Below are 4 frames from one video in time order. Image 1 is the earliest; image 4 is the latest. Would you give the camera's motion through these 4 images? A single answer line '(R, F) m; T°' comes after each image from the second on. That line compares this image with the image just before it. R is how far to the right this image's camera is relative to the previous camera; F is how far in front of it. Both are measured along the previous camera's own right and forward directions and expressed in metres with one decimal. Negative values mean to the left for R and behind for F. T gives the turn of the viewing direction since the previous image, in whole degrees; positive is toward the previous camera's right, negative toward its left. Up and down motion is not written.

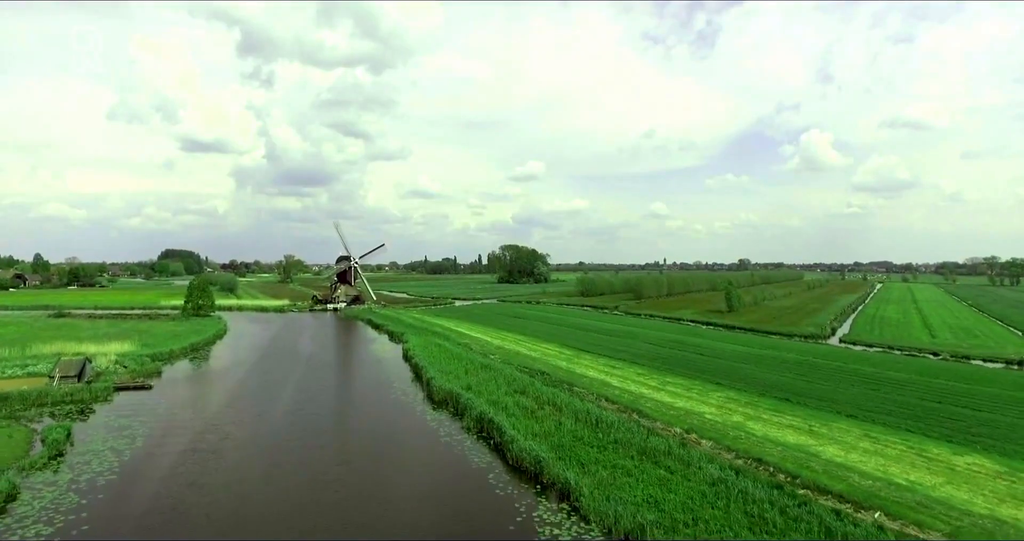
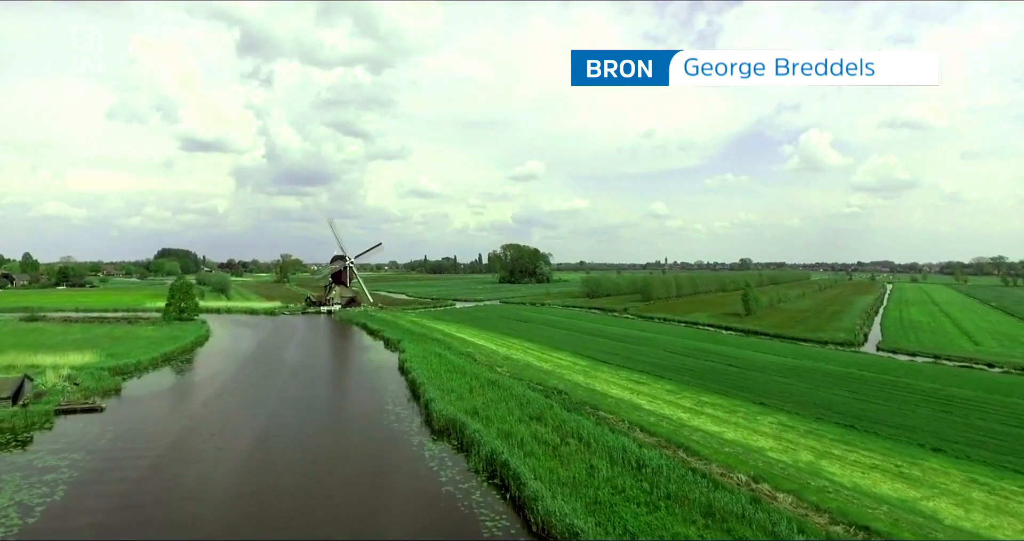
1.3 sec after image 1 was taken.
(-0.5, +3.3) m; 0°
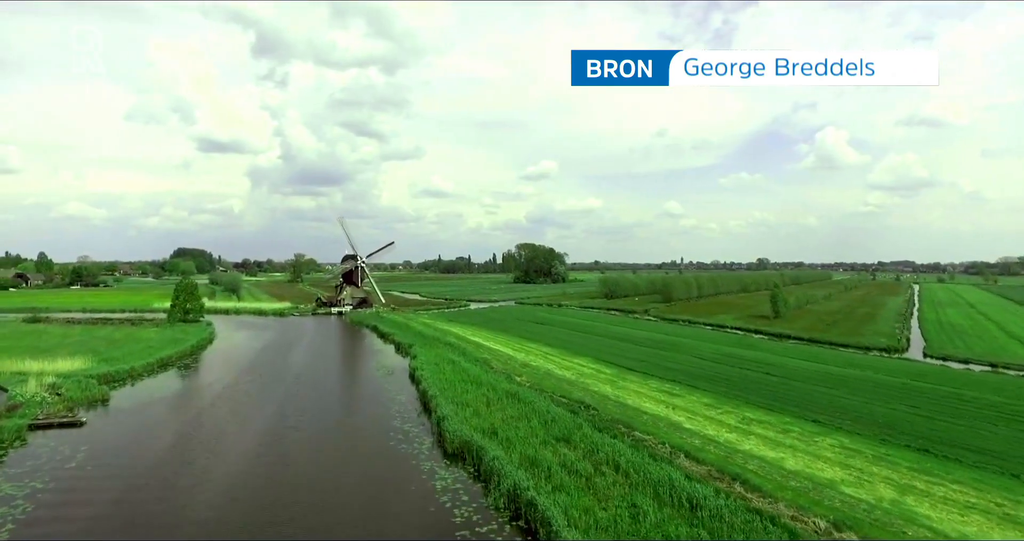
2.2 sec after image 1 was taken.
(-0.3, +2.1) m; -1°
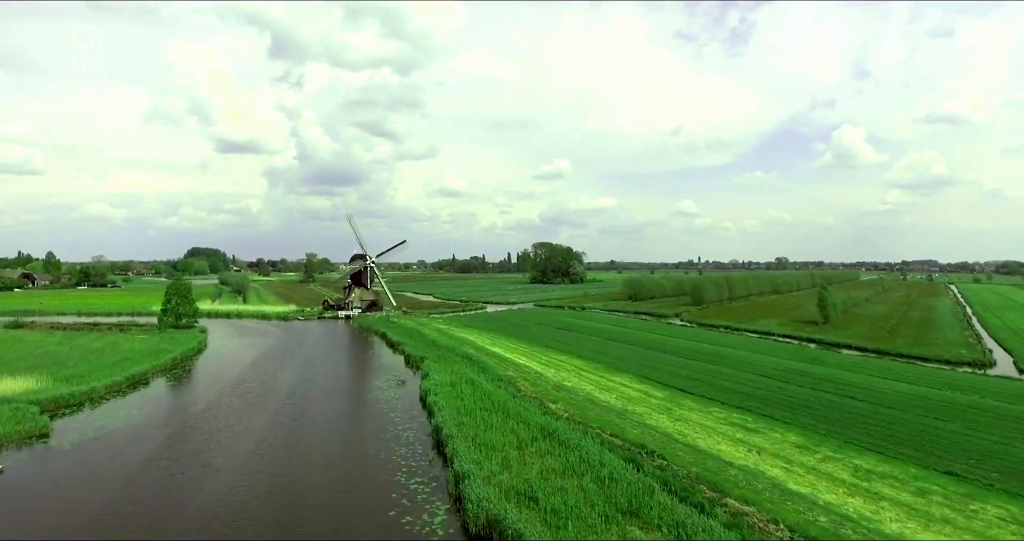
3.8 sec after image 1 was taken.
(-0.7, +4.3) m; -1°
